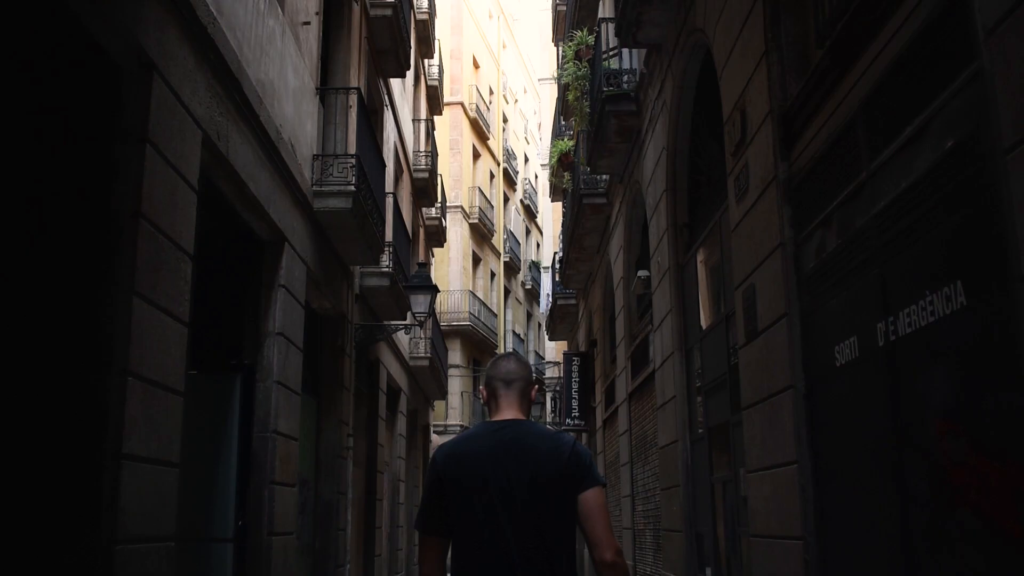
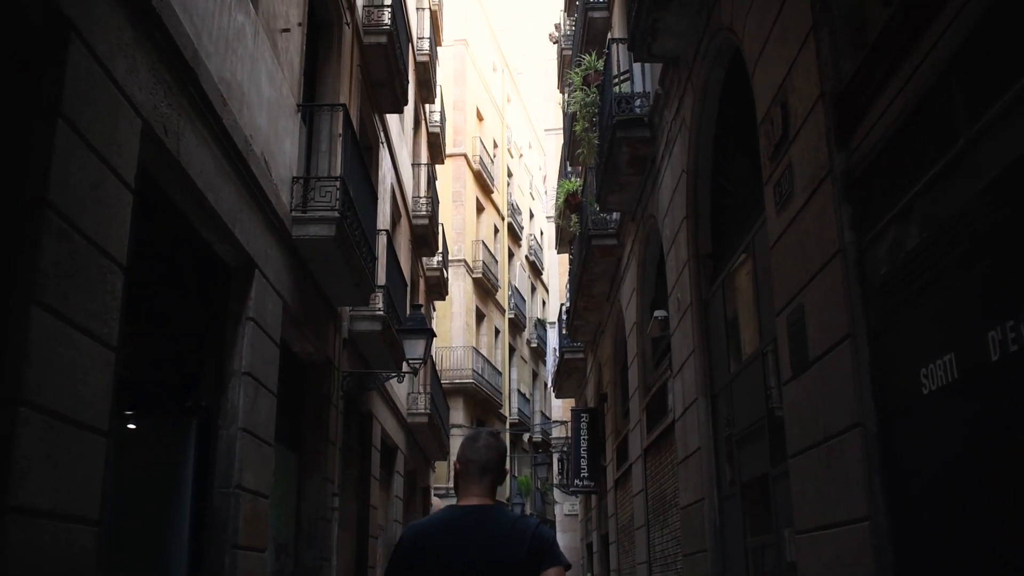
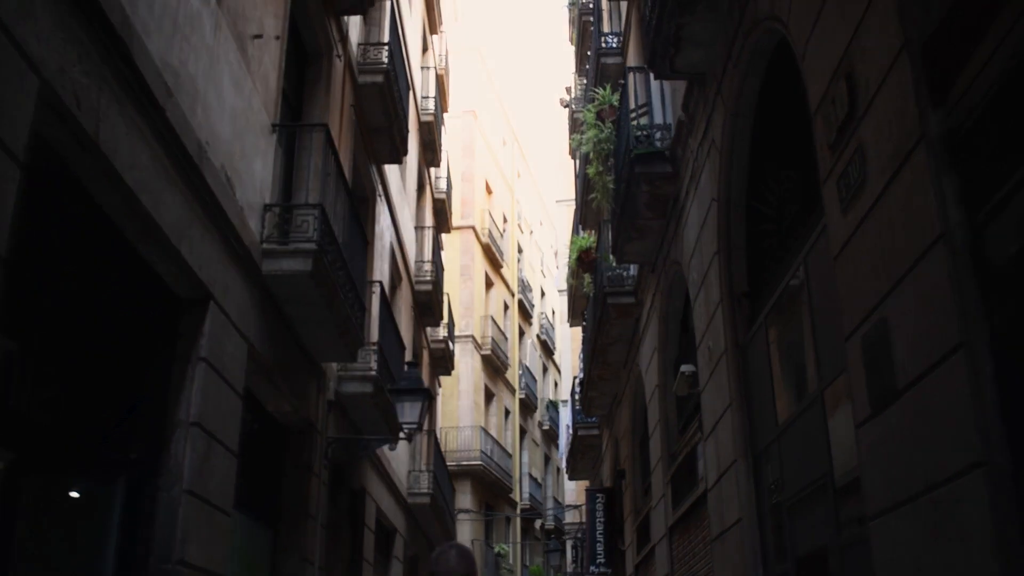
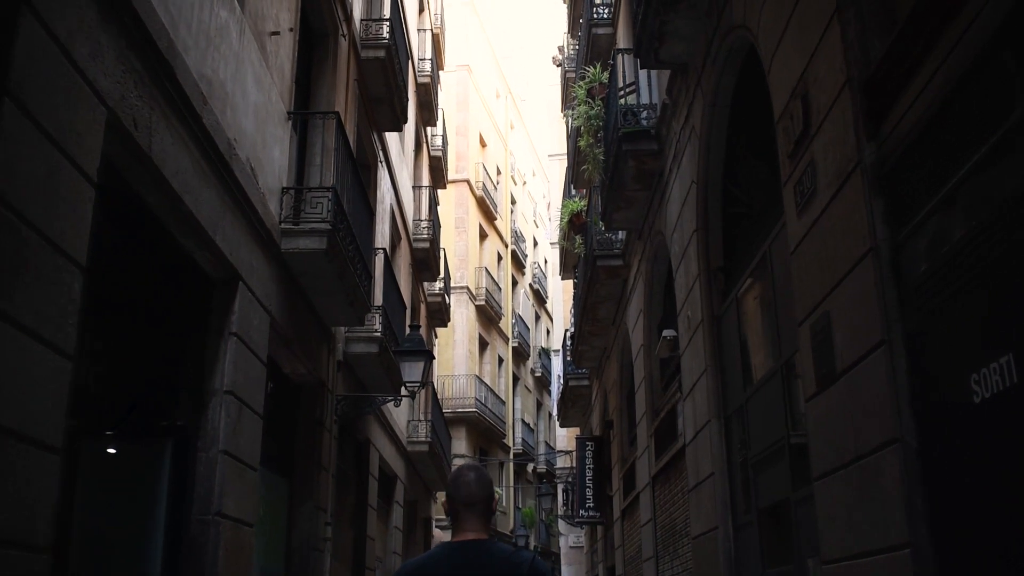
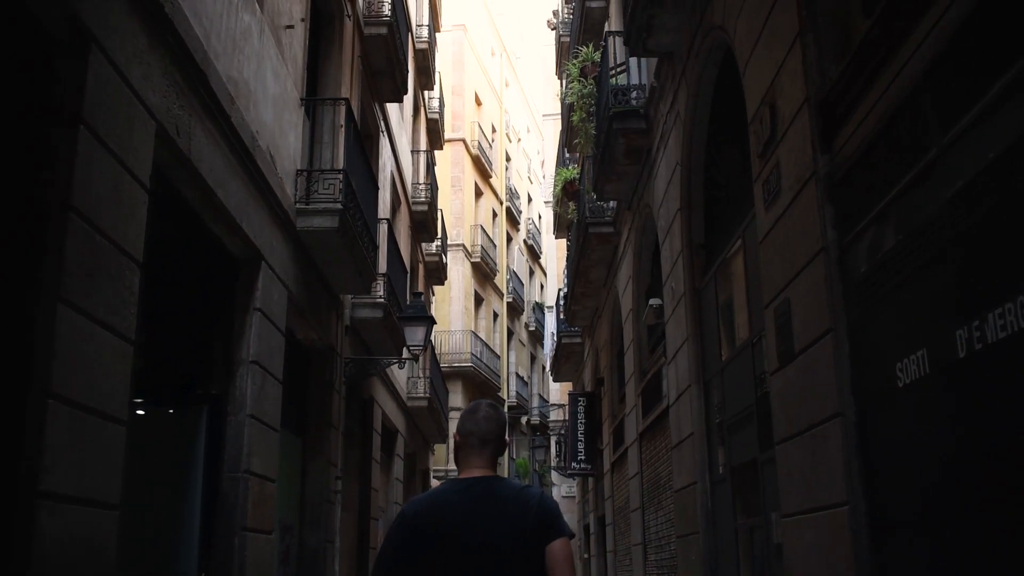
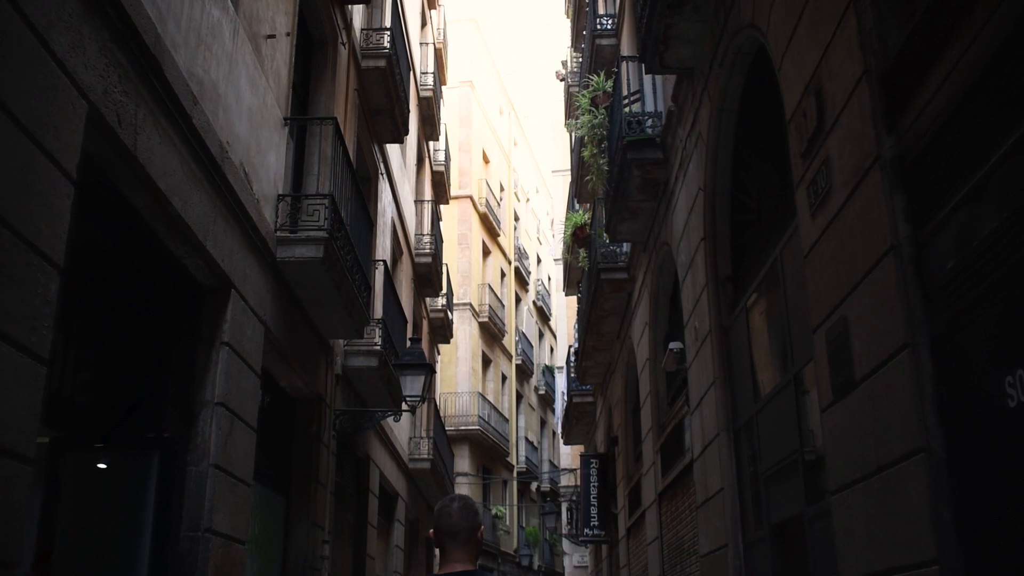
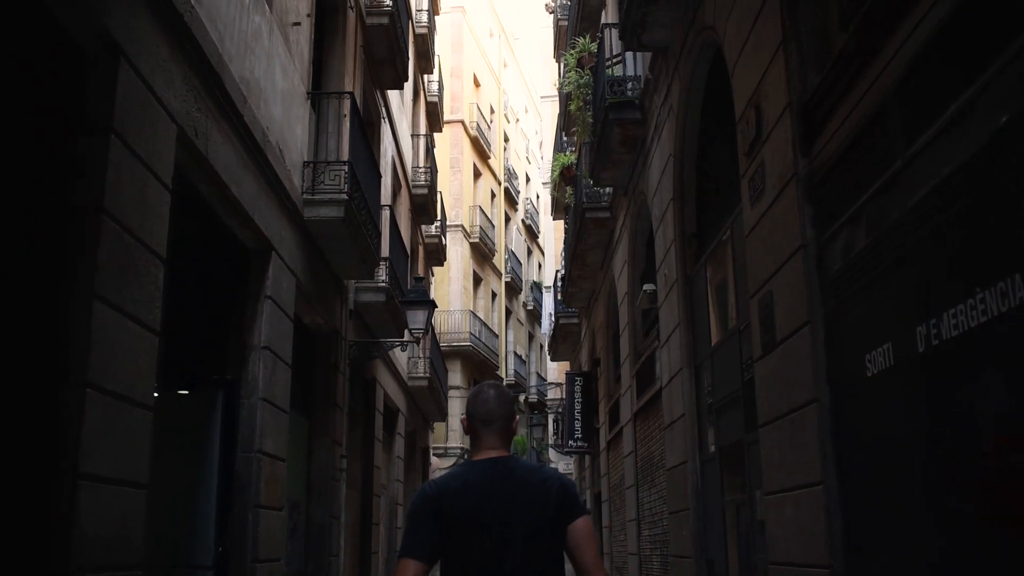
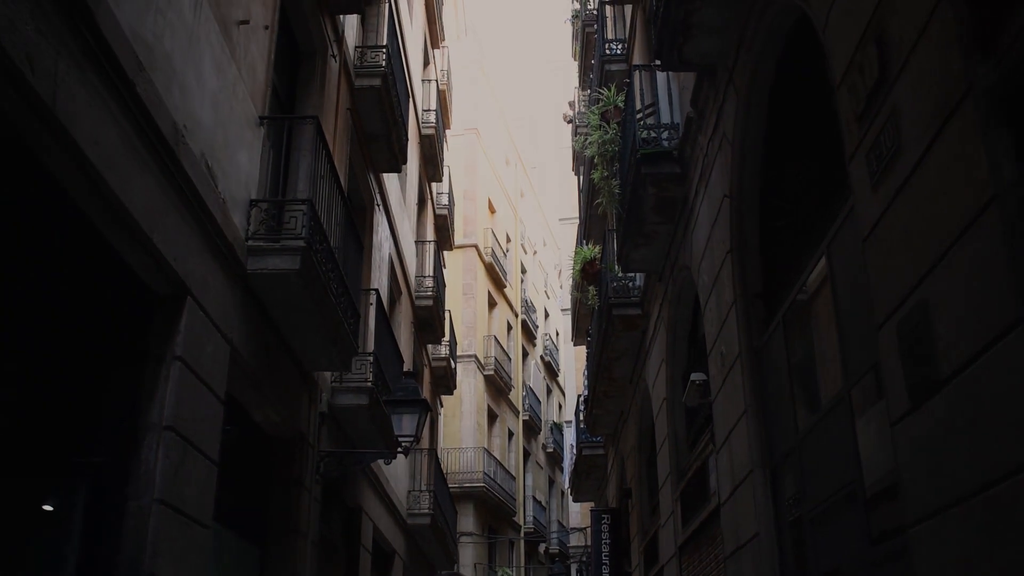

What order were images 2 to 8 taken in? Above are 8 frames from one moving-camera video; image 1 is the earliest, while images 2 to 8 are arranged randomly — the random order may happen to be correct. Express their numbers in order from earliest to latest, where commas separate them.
7, 5, 2, 4, 6, 3, 8
